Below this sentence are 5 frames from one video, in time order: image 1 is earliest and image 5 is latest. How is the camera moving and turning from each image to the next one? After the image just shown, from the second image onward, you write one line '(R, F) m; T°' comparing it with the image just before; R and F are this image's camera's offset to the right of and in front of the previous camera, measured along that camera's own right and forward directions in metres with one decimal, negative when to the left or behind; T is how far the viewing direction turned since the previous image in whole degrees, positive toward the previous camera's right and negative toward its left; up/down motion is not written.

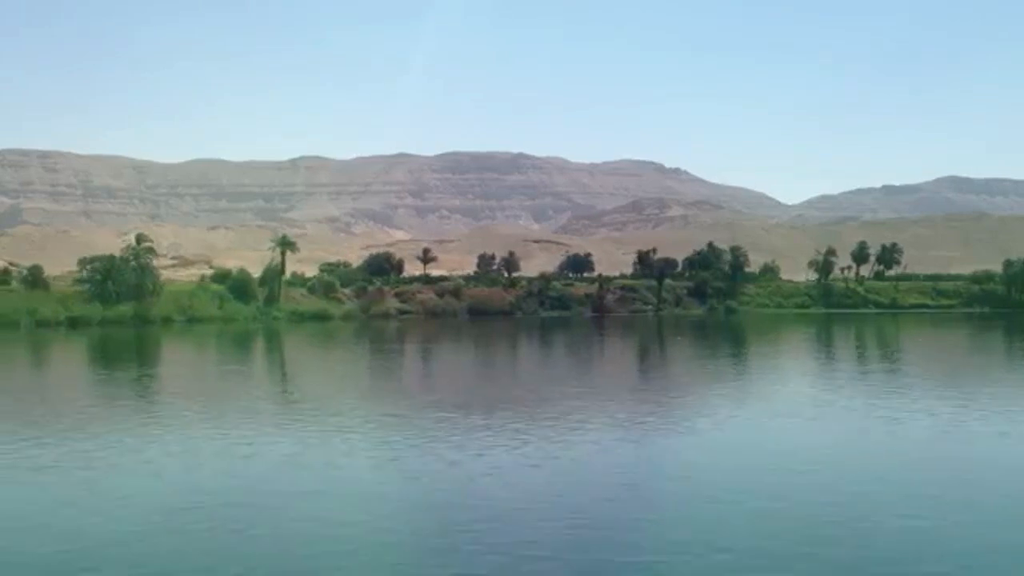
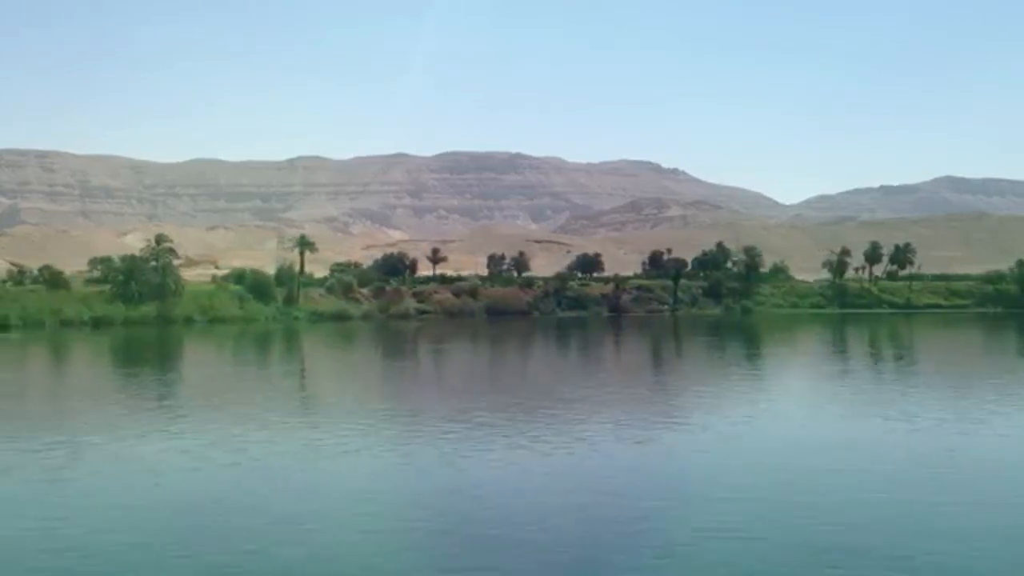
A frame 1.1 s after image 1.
(-1.0, +0.1) m; 0°
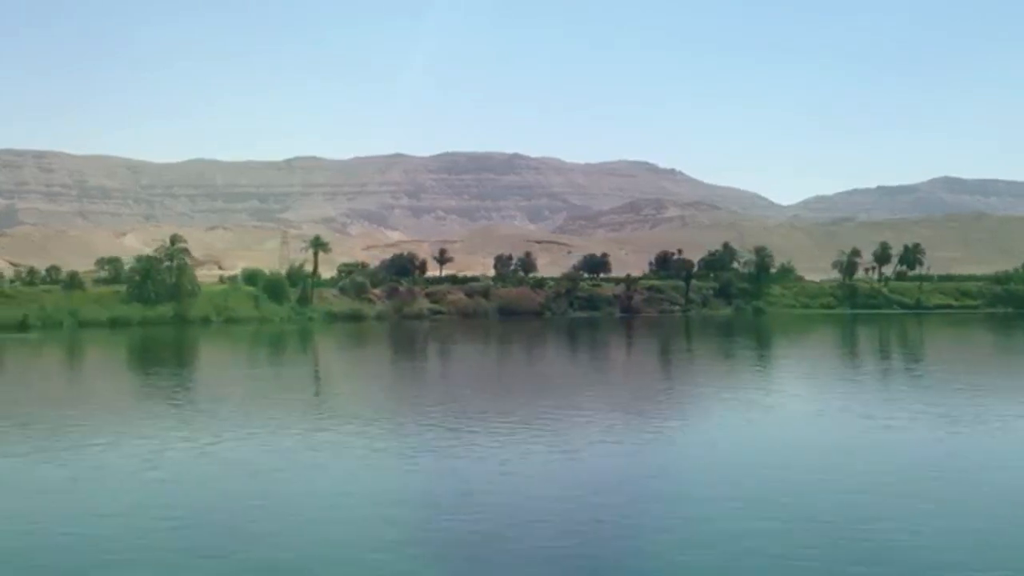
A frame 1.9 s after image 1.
(-0.8, +0.1) m; 0°
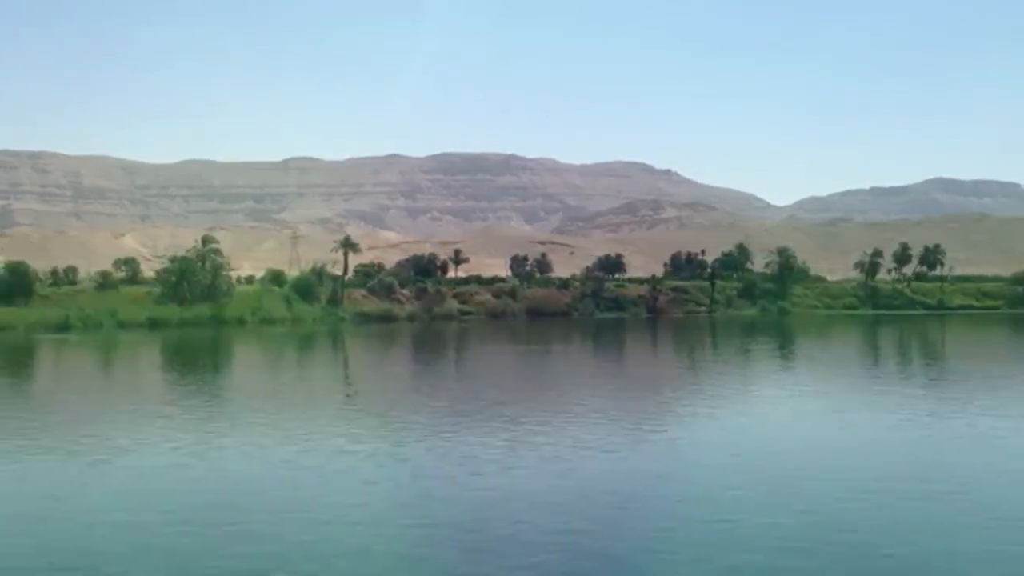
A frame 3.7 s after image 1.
(-1.6, +0.1) m; 0°
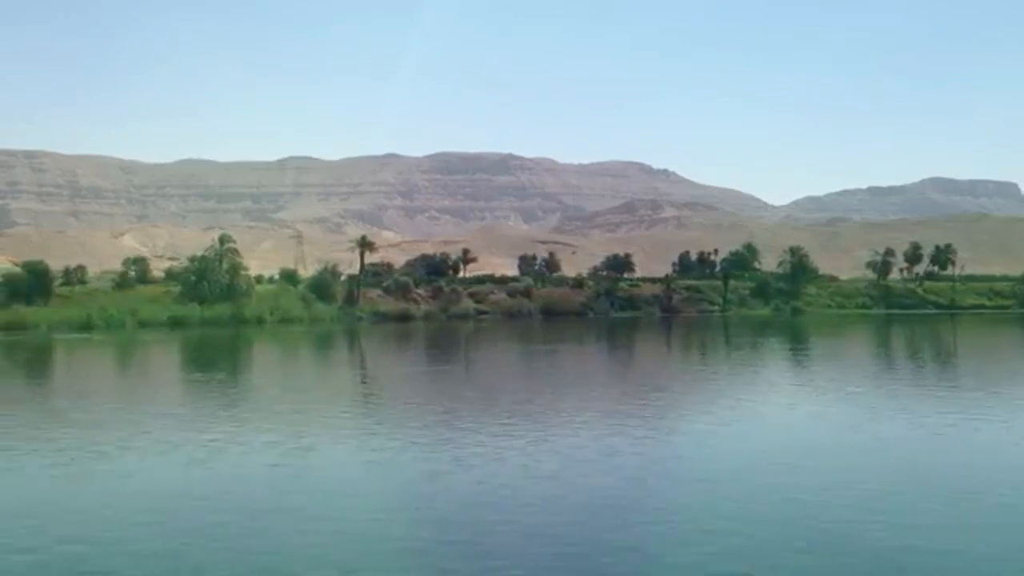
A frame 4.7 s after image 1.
(-0.9, +0.1) m; 0°
